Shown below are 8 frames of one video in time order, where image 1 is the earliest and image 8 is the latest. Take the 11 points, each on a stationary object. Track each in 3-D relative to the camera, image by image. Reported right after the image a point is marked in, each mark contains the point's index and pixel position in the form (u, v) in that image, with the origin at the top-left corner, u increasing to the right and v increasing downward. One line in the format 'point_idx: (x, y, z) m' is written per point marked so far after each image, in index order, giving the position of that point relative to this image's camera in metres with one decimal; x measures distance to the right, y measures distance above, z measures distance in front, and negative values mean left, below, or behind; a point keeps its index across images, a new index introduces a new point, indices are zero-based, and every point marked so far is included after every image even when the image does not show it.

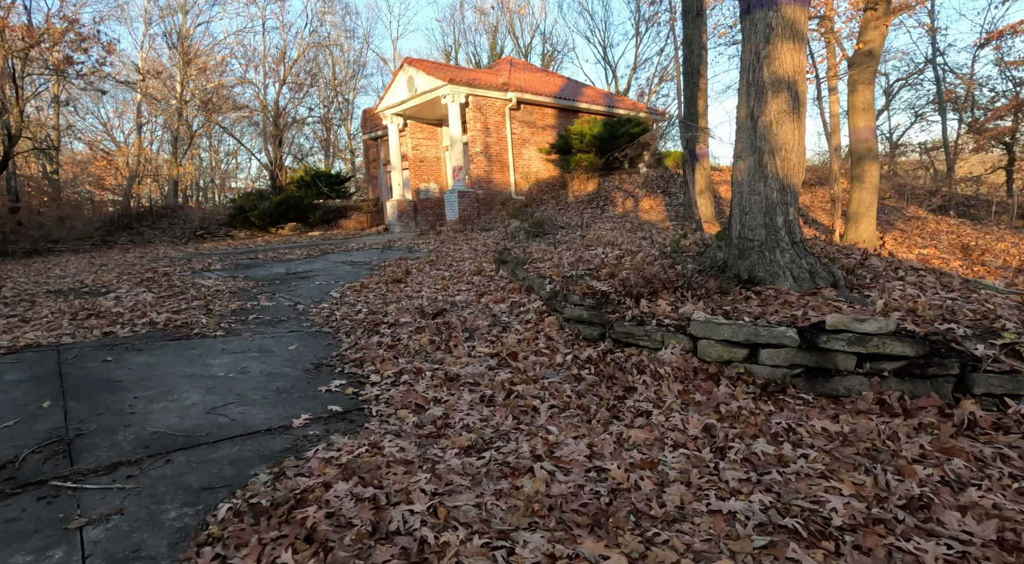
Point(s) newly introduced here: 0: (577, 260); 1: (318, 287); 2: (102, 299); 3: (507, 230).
0: (+0.8, +0.3, +7.4) m
1: (-2.8, -0.1, +8.9) m
2: (-5.4, -0.2, +8.0) m
3: (-0.2, +1.3, +16.1) m
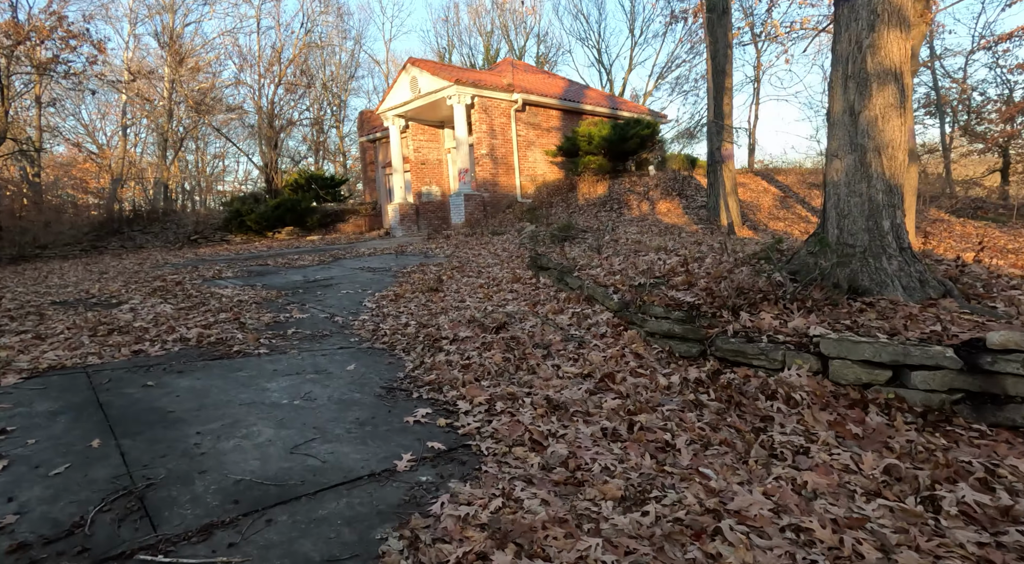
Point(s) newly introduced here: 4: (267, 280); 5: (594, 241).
0: (+1.4, +0.2, +6.9) m
1: (-2.2, -0.2, +8.4) m
2: (-4.8, -0.4, +7.4) m
3: (+0.2, +1.2, +15.7) m
4: (-4.2, 0.0, +10.5) m
5: (+1.5, +0.7, +10.8) m
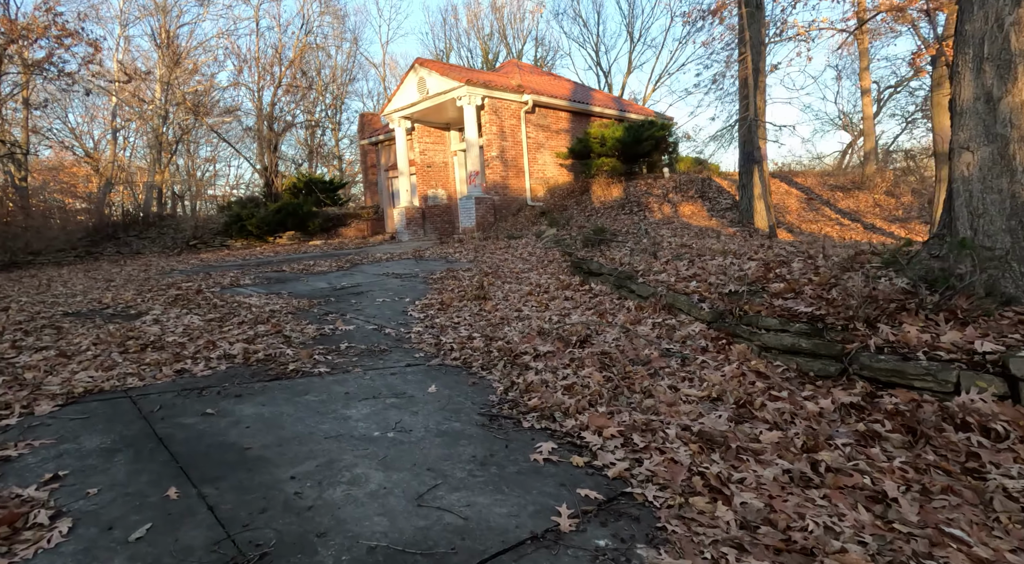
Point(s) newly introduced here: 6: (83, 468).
0: (+2.1, +0.1, +6.4) m
1: (-1.6, -0.3, +7.8) m
2: (-4.1, -0.5, +6.8) m
3: (+0.8, +1.0, +15.1) m
4: (-3.6, -0.1, +9.9) m
5: (+2.1, +0.6, +10.3) m
6: (-2.1, -0.9, +3.0) m
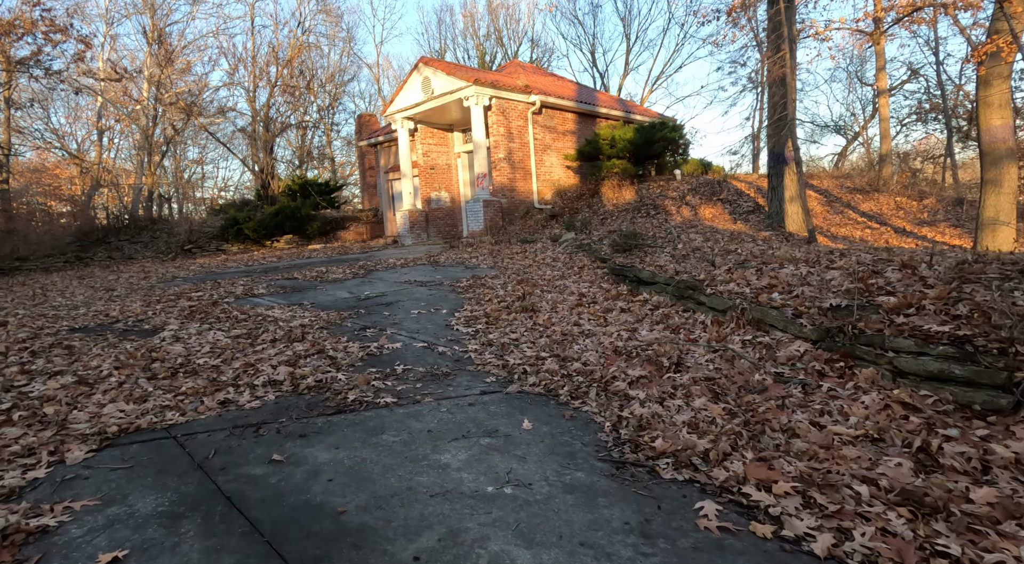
0: (+2.7, 0.0, +5.9) m
1: (-1.0, -0.4, +7.2) m
2: (-3.5, -0.6, +6.2) m
3: (+1.2, +0.9, +14.6) m
4: (-3.0, -0.2, +9.2) m
5: (+2.6, +0.5, +9.7) m
6: (-1.5, -1.0, +2.4) m
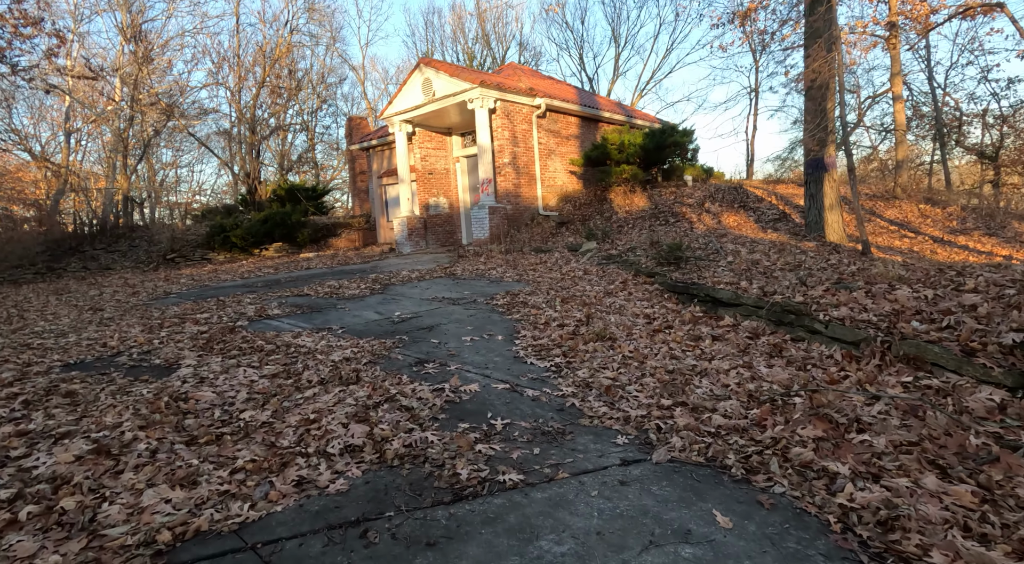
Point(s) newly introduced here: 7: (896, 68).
0: (+3.5, -0.3, +5.1) m
1: (-0.2, -0.7, +6.3) m
2: (-2.7, -0.9, +5.1) m
3: (+1.7, +0.6, +13.7) m
4: (-2.4, -0.5, +8.2) m
5: (+3.3, +0.2, +8.9) m
6: (-0.5, -1.3, +1.5) m
7: (+12.2, +6.8, +19.2) m
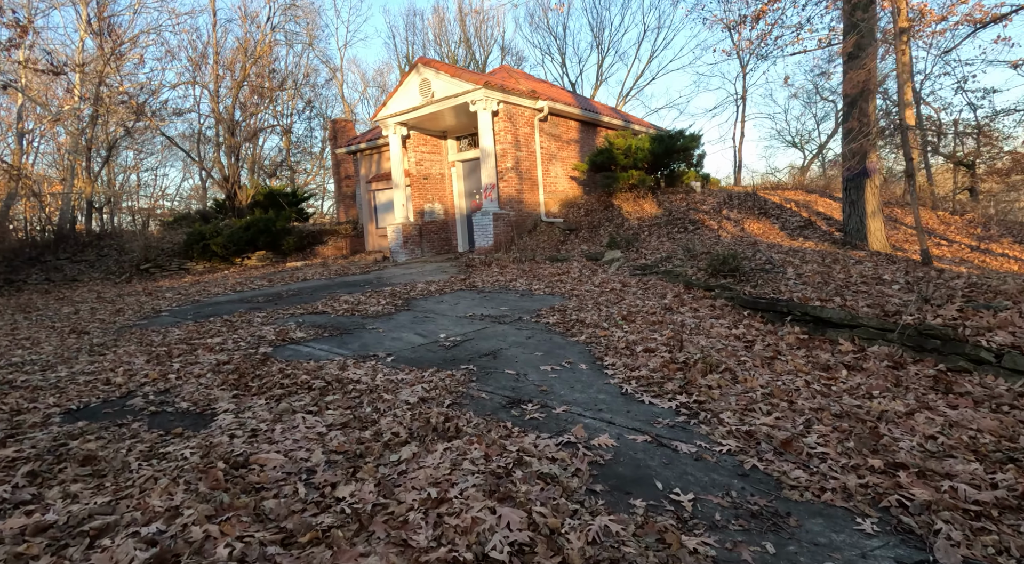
0: (+4.4, -0.4, +4.3) m
1: (+0.6, -0.9, +5.3) m
2: (-1.8, -1.1, +4.1) m
3: (+2.1, +0.3, +12.9) m
4: (-1.6, -0.7, +7.2) m
5: (+4.0, 0.0, +8.2) m
6: (+0.6, -1.4, +0.5) m
7: (+12.3, +6.5, +18.9) m
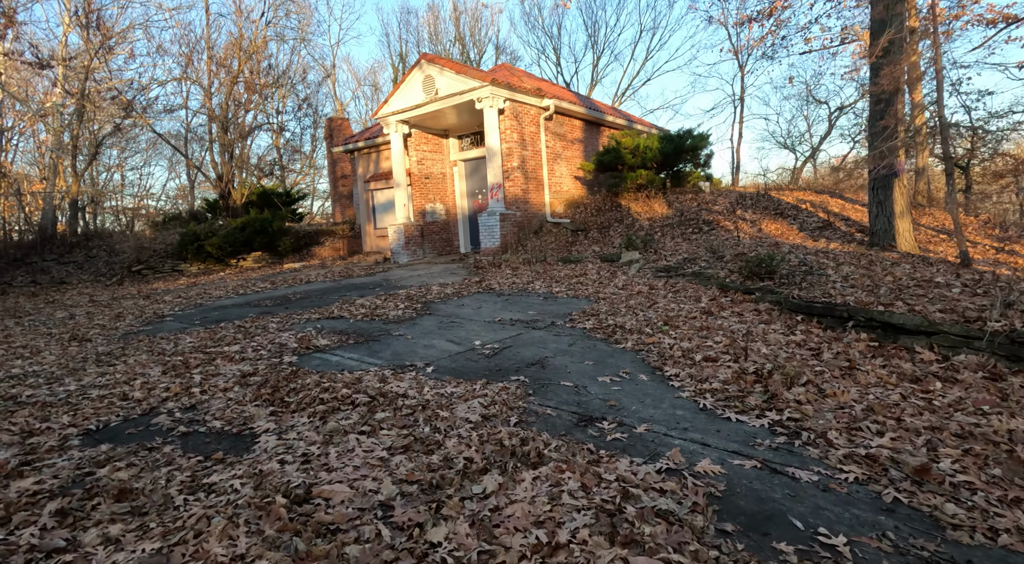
0: (+4.9, -0.5, +4.0) m
1: (+1.1, -0.9, +4.9) m
2: (-1.3, -1.1, +3.6) m
3: (+2.5, +0.3, +12.5) m
4: (-1.1, -0.8, +6.7) m
5: (+4.4, 0.0, +7.8) m
6: (+1.2, -1.5, +0.1) m
7: (+12.5, +6.5, +18.7) m
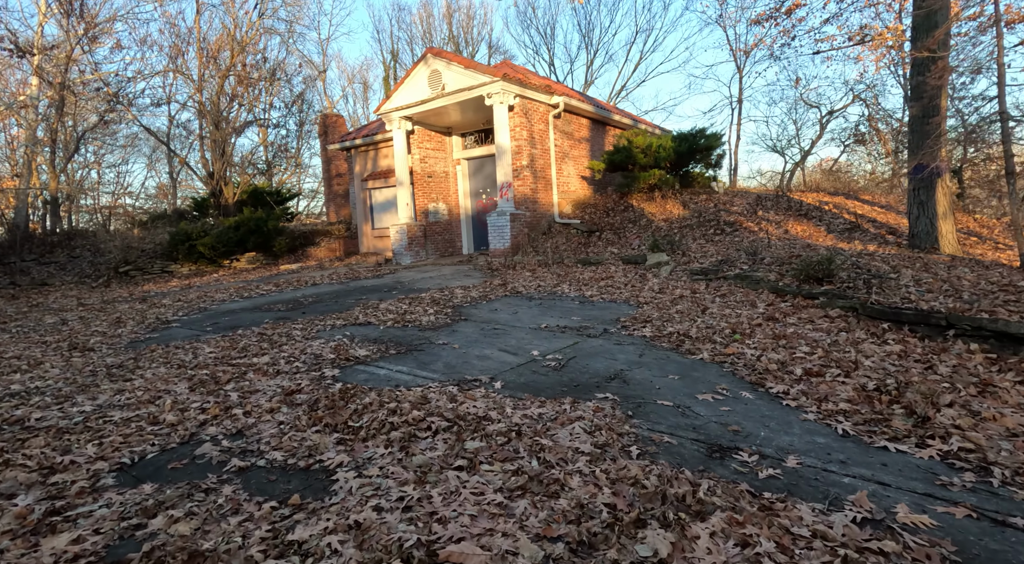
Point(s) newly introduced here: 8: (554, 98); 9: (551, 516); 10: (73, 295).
0: (+5.7, -0.5, +3.4) m
1: (+1.9, -1.0, +4.3) m
2: (-0.5, -1.1, +2.9) m
3: (+3.0, +0.2, +11.9) m
4: (-0.5, -0.8, +6.0) m
5: (+5.1, -0.1, +7.3) m
6: (+2.0, -1.5, -0.6) m
7: (+12.9, +6.4, +18.4) m
8: (+1.4, +6.0, +19.6) m
9: (+0.2, -1.1, +3.0) m
10: (-11.2, -0.3, +15.7) m
